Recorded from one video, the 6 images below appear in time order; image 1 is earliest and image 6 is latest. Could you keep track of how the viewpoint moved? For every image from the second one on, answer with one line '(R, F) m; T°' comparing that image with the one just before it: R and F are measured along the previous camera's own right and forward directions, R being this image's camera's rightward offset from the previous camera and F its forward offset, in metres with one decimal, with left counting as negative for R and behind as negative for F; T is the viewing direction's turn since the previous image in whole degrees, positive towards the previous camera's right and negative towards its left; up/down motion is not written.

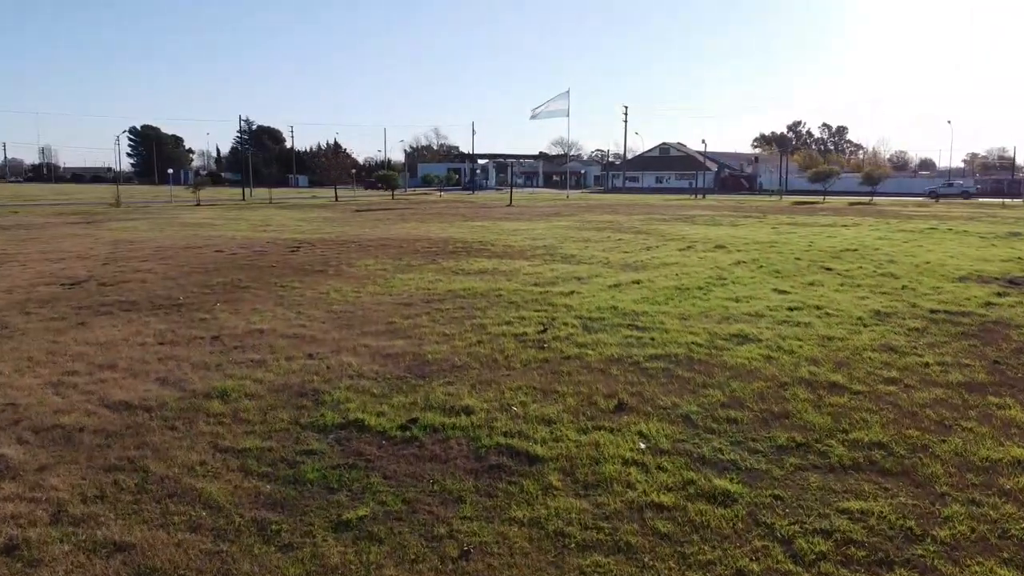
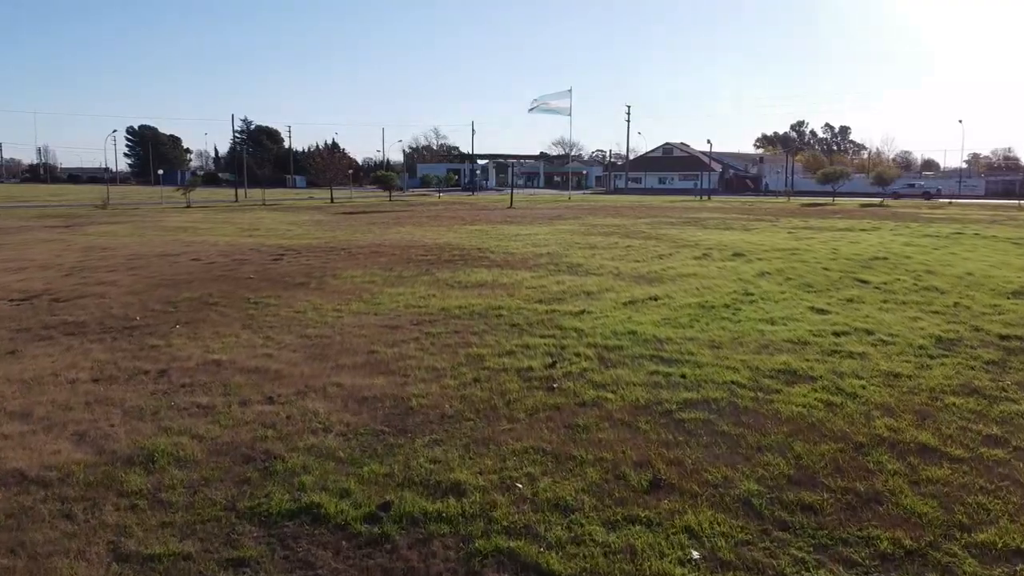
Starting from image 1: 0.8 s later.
(0.0, +1.3) m; 0°
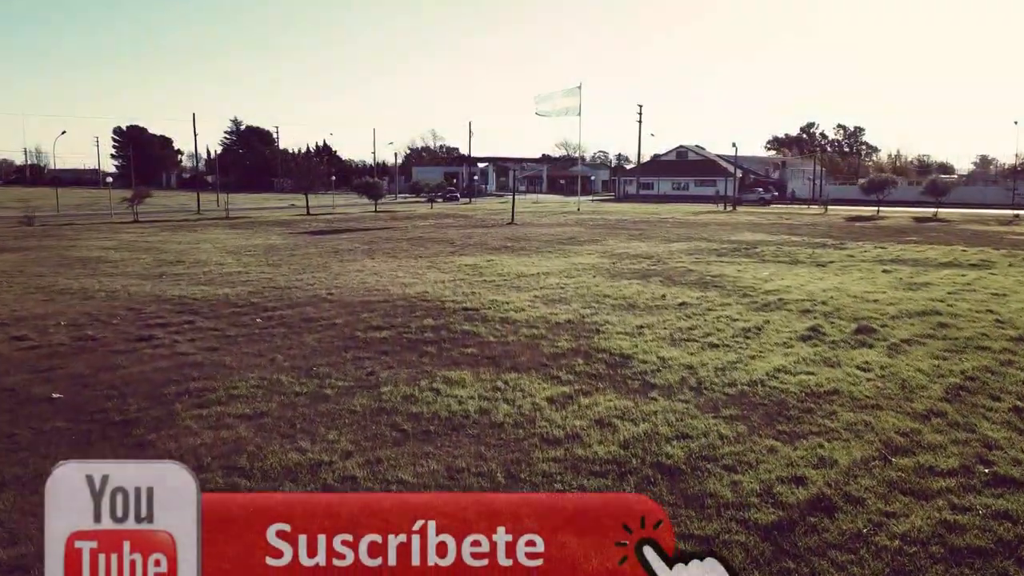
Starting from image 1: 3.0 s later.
(0.0, +3.2) m; 0°
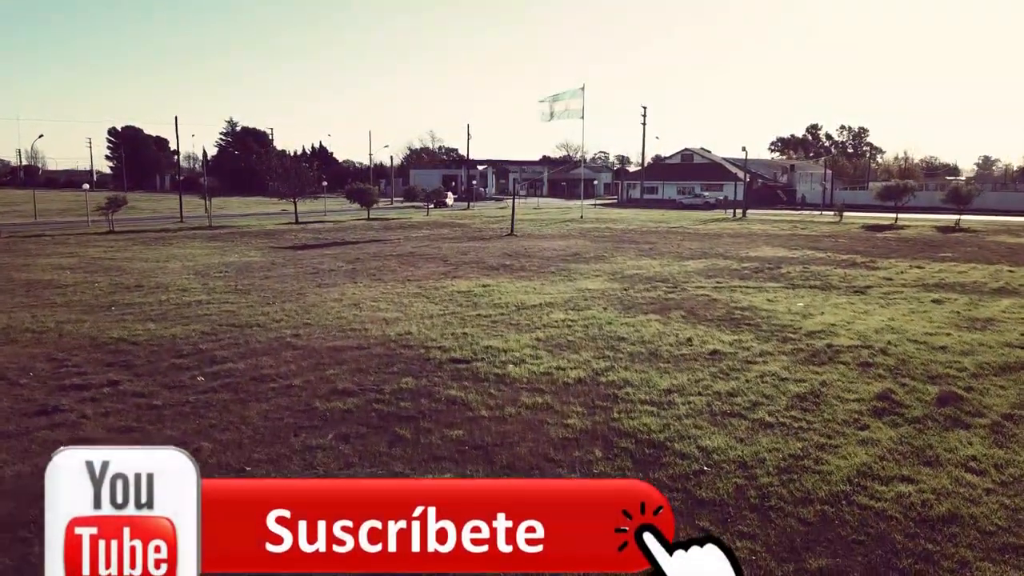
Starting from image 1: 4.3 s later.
(0.0, +1.9) m; 0°
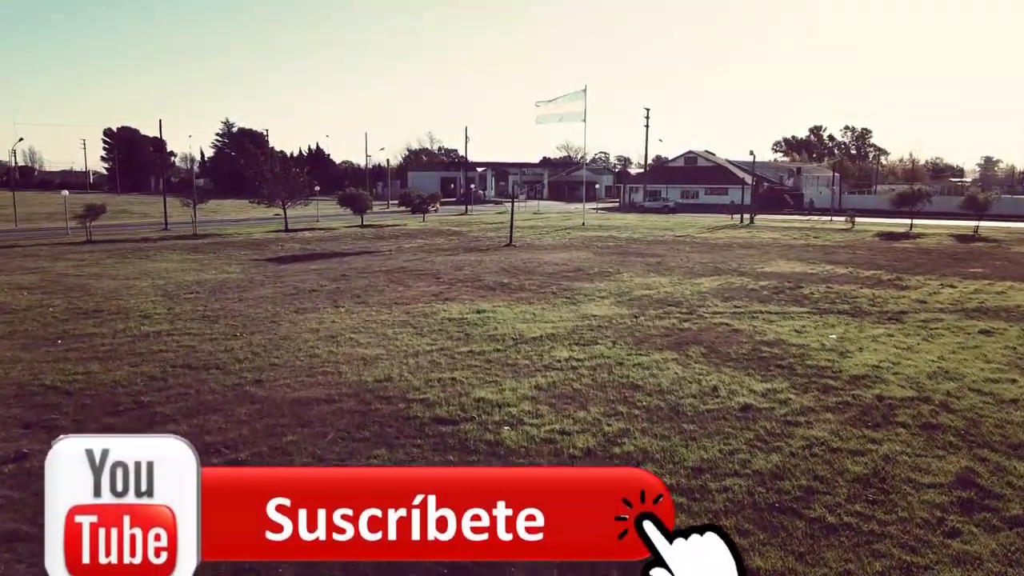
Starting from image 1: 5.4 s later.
(0.0, +1.5) m; 0°
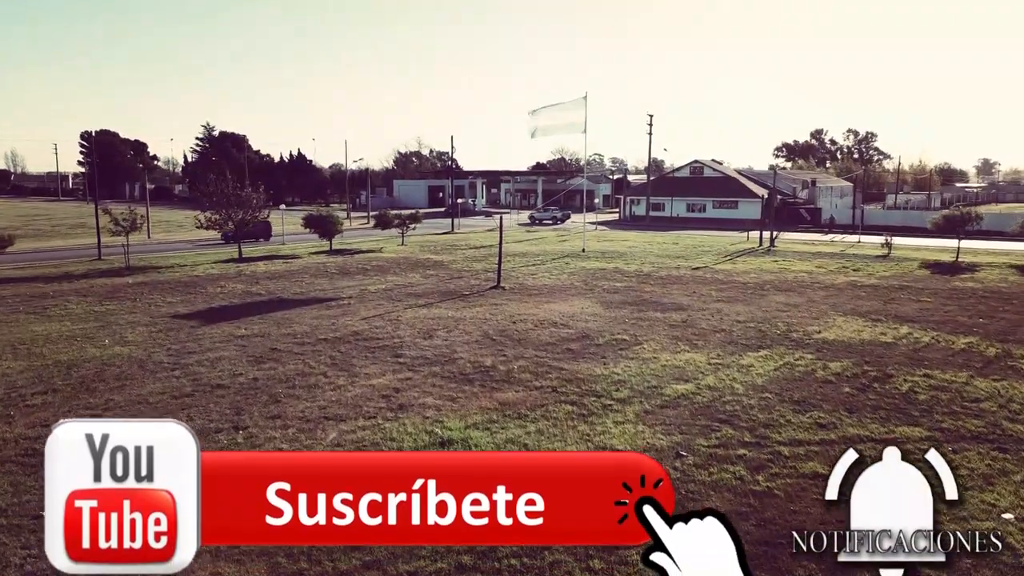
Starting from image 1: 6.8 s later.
(+0.2, +4.6) m; 0°
